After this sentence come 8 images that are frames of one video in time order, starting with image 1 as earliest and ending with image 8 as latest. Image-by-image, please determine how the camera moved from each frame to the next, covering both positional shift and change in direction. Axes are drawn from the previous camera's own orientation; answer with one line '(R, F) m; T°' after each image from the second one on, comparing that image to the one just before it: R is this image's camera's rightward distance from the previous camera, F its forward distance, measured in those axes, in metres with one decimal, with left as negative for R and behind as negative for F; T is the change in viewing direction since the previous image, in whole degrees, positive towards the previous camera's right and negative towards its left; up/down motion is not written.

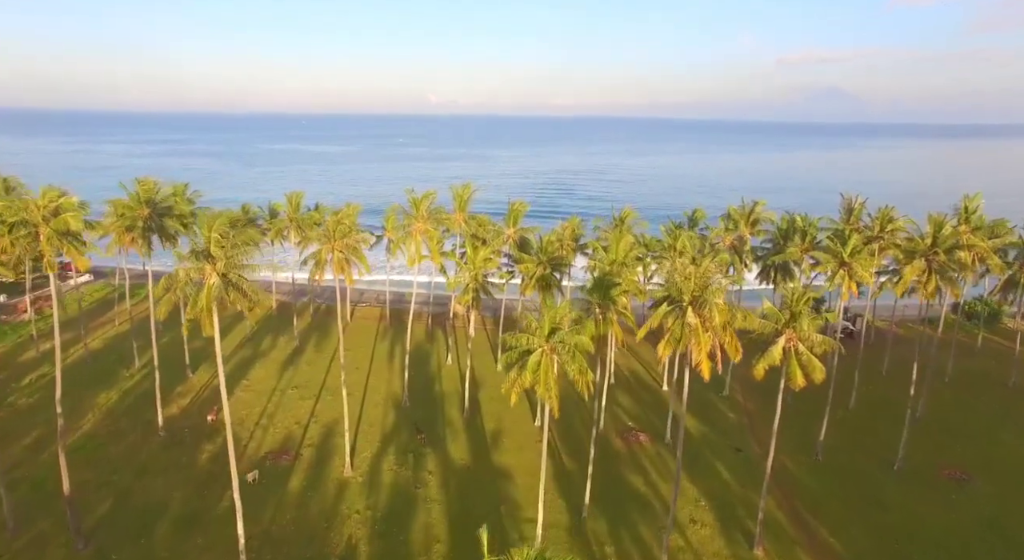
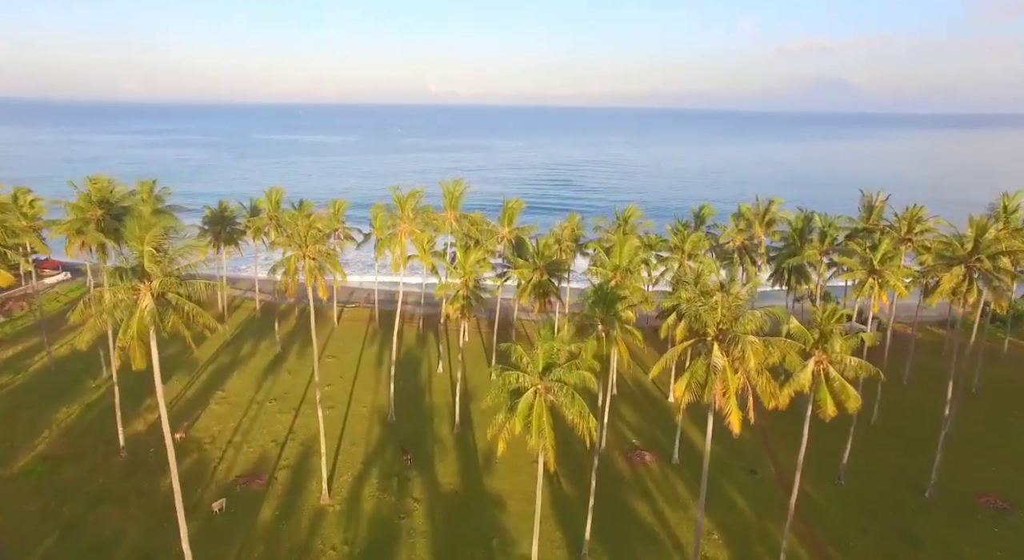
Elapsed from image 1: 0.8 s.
(+0.3, +3.2) m; 0°
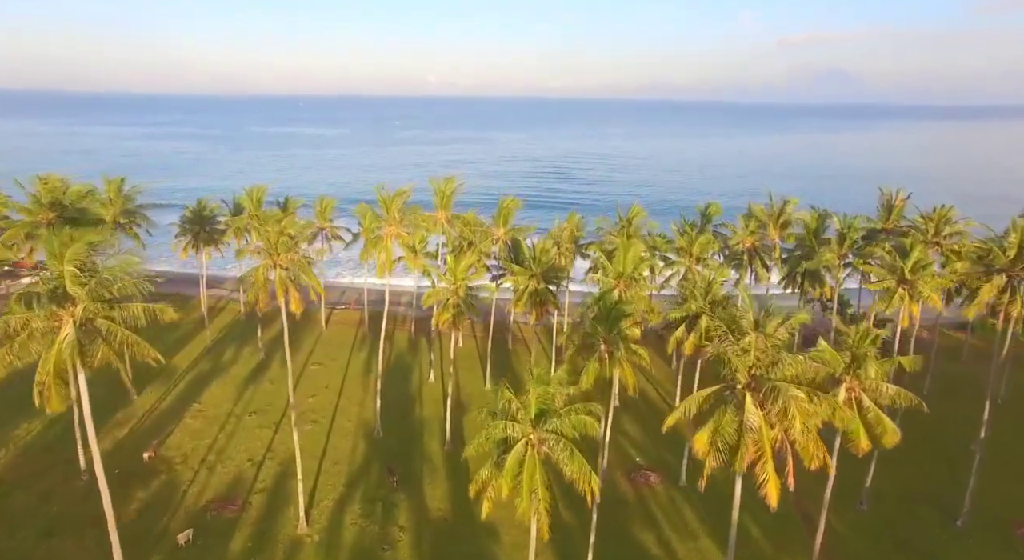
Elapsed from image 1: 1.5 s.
(+0.3, +2.6) m; 0°
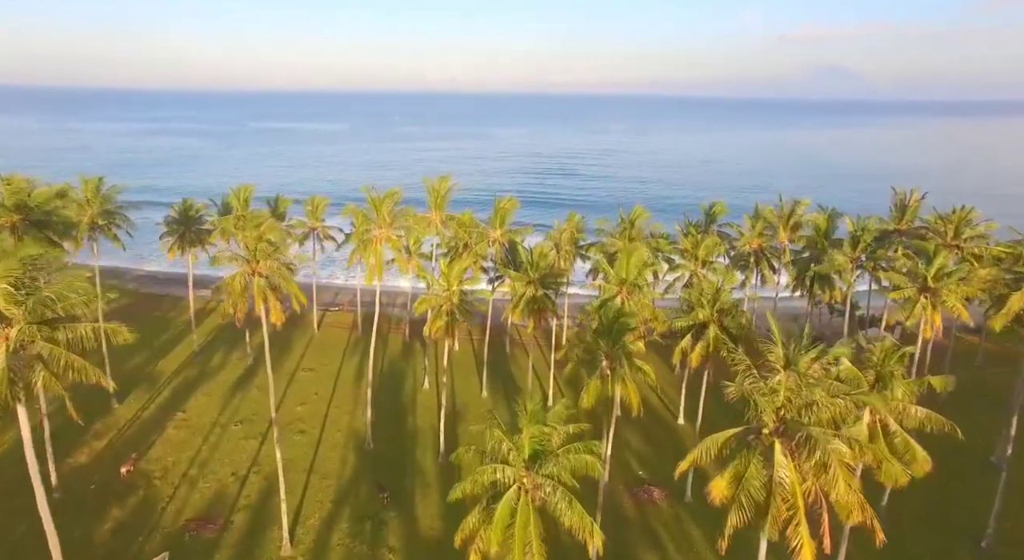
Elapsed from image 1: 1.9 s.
(+0.2, +1.6) m; 0°
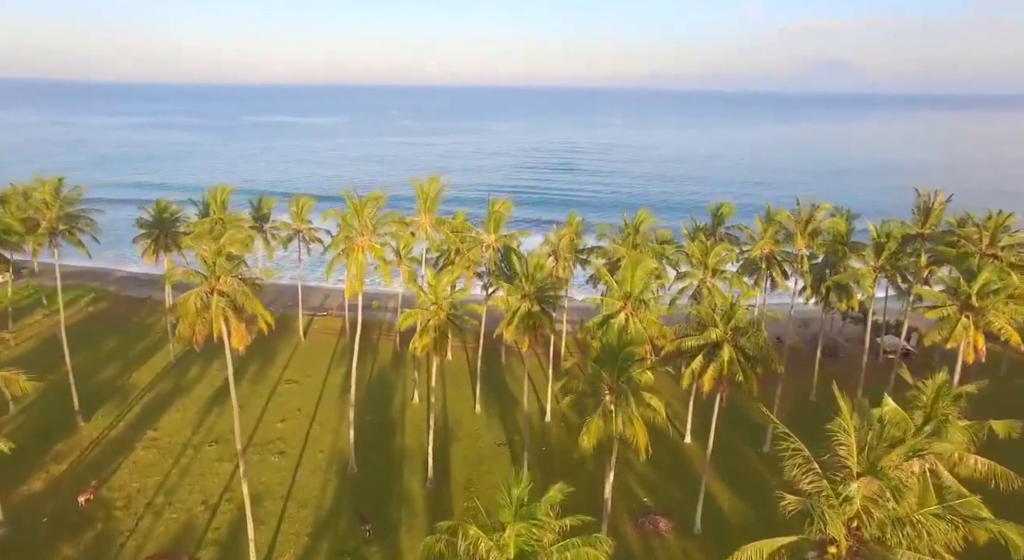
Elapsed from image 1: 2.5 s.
(+0.2, +2.6) m; 0°
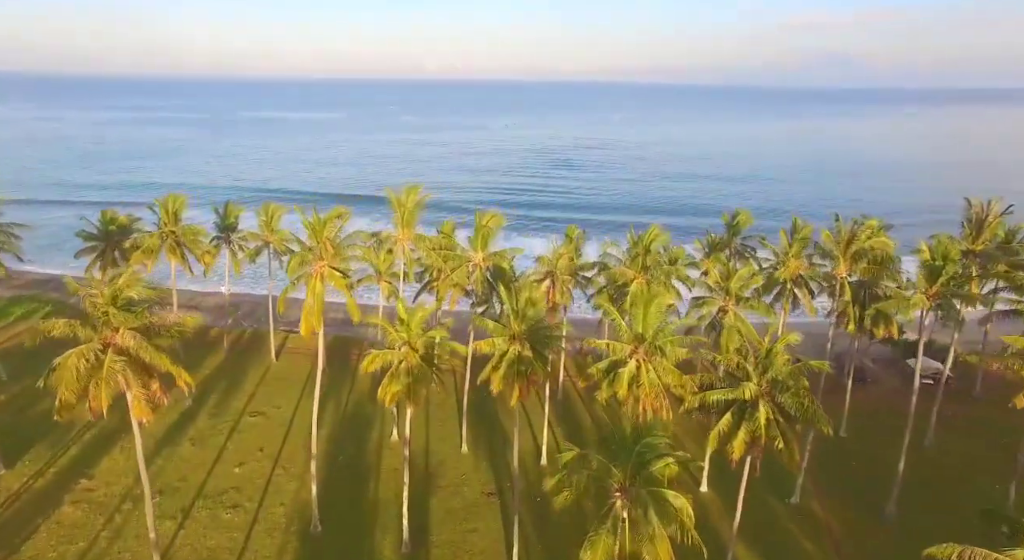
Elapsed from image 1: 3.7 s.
(+0.4, +4.7) m; 0°
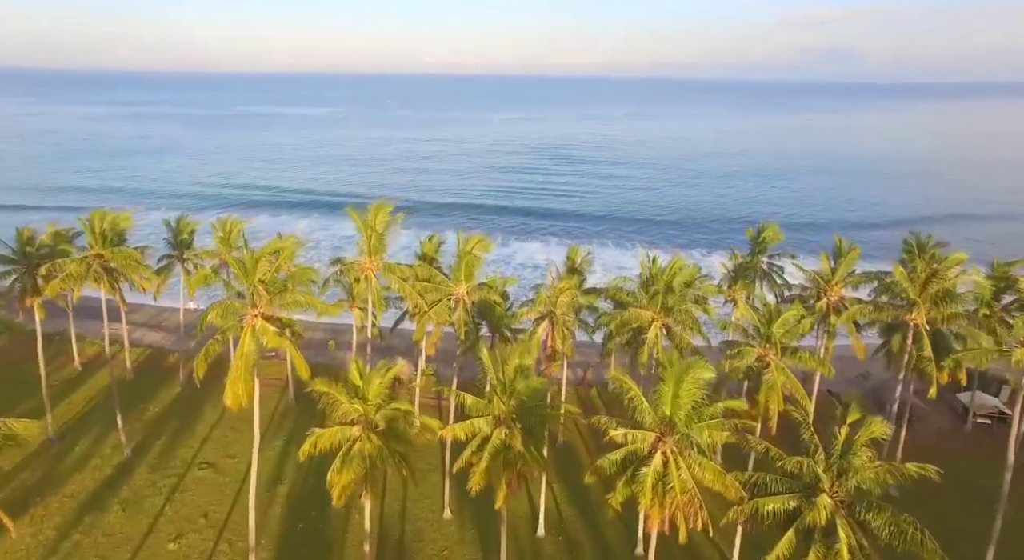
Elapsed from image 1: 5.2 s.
(+0.4, +5.5) m; 0°
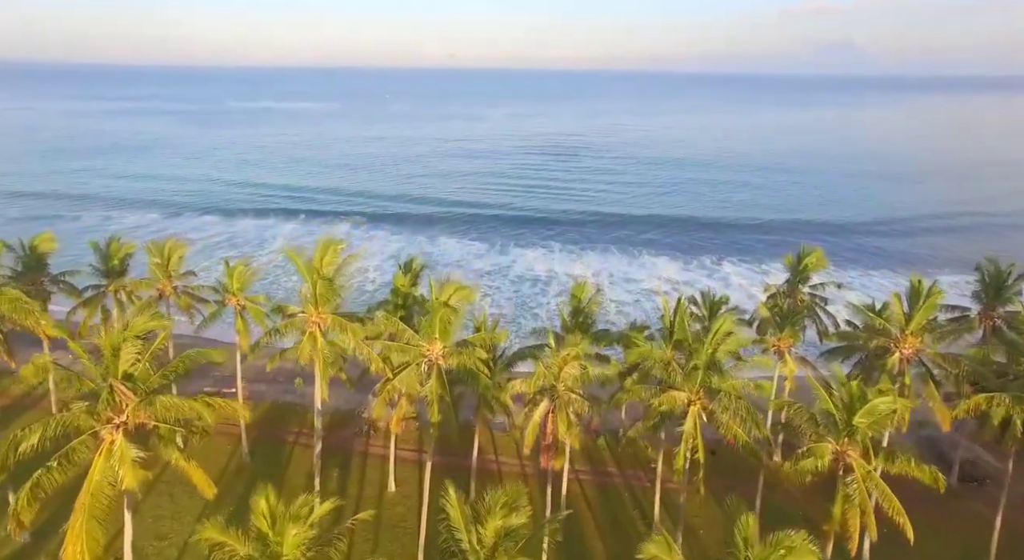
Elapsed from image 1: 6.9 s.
(+0.3, +6.1) m; 0°
